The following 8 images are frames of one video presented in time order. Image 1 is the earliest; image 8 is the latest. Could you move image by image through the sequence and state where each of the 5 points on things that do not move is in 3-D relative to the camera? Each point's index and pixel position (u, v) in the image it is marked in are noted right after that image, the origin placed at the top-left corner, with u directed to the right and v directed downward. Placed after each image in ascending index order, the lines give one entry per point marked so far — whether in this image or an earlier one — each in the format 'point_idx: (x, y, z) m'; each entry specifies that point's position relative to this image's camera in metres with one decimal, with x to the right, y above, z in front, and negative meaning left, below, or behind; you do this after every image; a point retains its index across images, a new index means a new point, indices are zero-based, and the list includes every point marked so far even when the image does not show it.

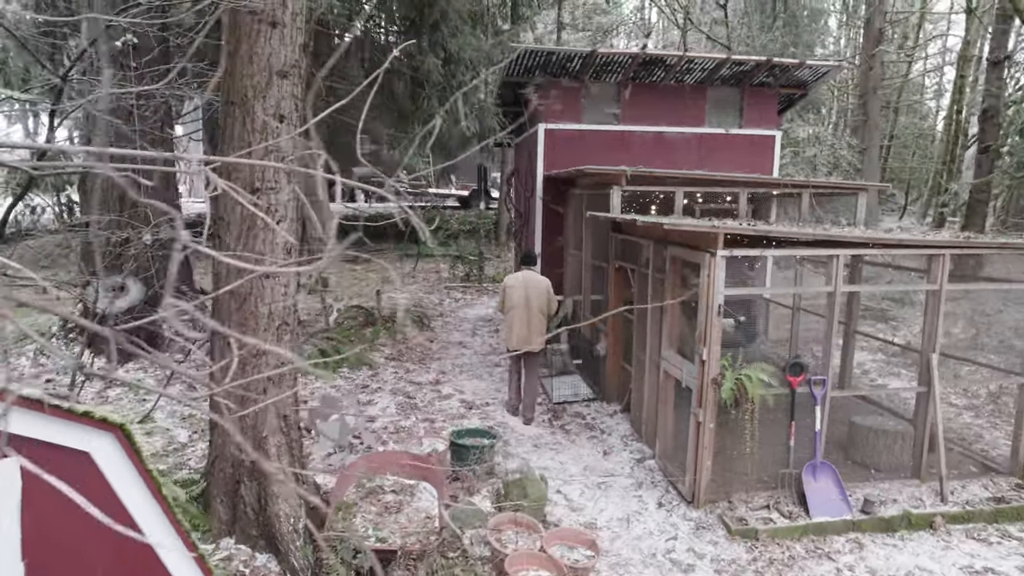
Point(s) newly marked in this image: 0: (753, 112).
0: (+3.1, +2.2, +8.6) m
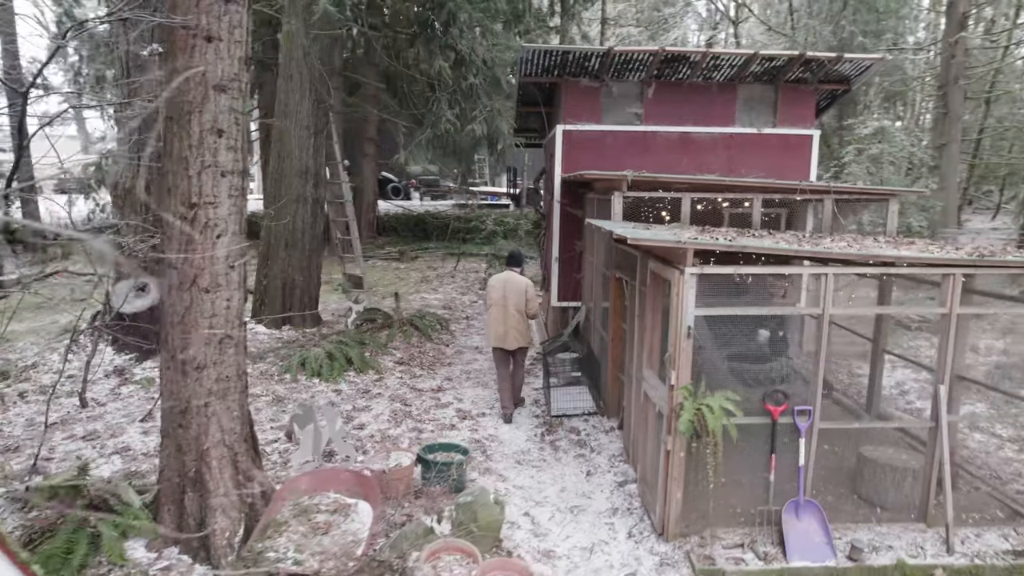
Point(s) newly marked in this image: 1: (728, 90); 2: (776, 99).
0: (+3.3, +2.1, +8.0) m
1: (+2.6, +2.4, +8.0) m
2: (+3.1, +2.2, +8.0) m
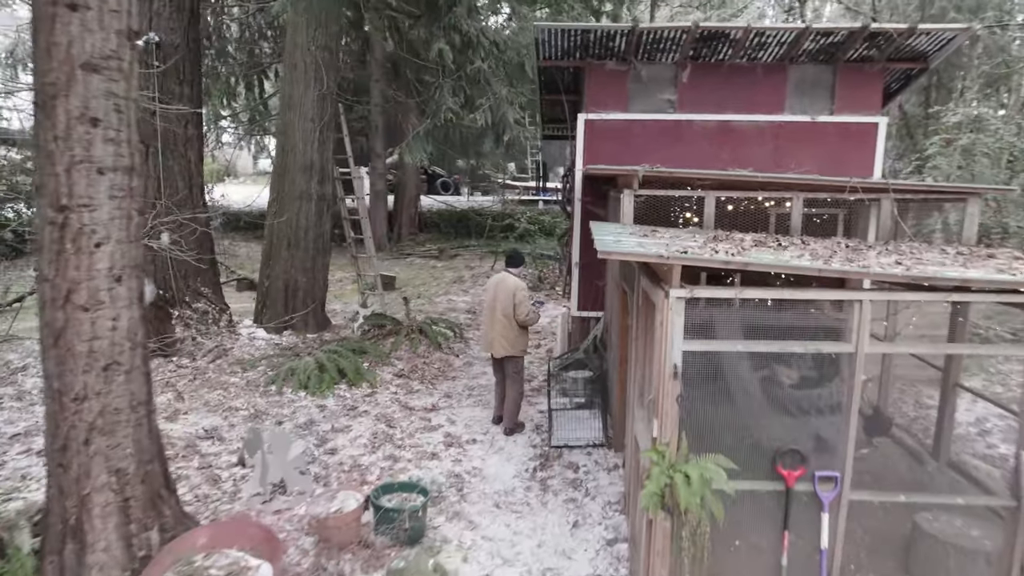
0: (+3.4, +2.0, +6.8) m
1: (+2.7, +2.2, +6.9) m
2: (+3.3, +2.1, +6.9) m
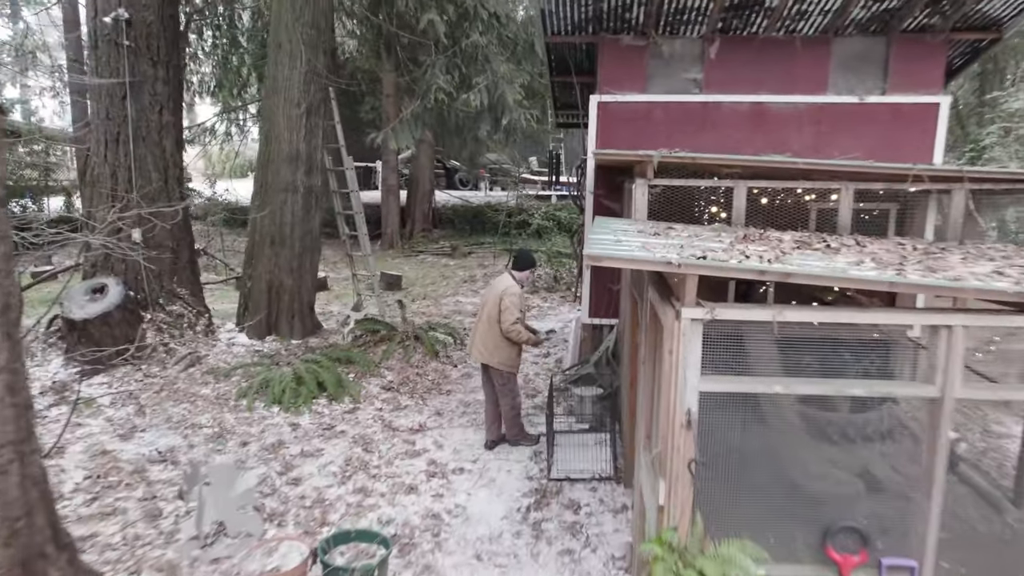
0: (+3.5, +1.9, +5.9) m
1: (+2.7, +2.2, +6.0) m
2: (+3.3, +2.1, +5.9) m
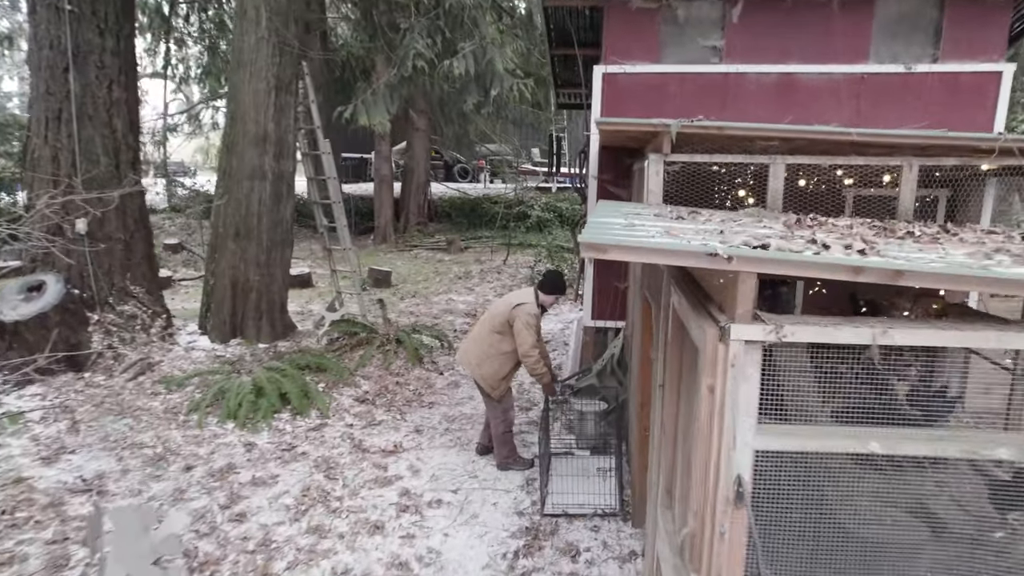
0: (+3.4, +1.9, +5.1) m
1: (+2.7, +2.2, +5.2) m
2: (+3.3, +2.1, +5.1) m
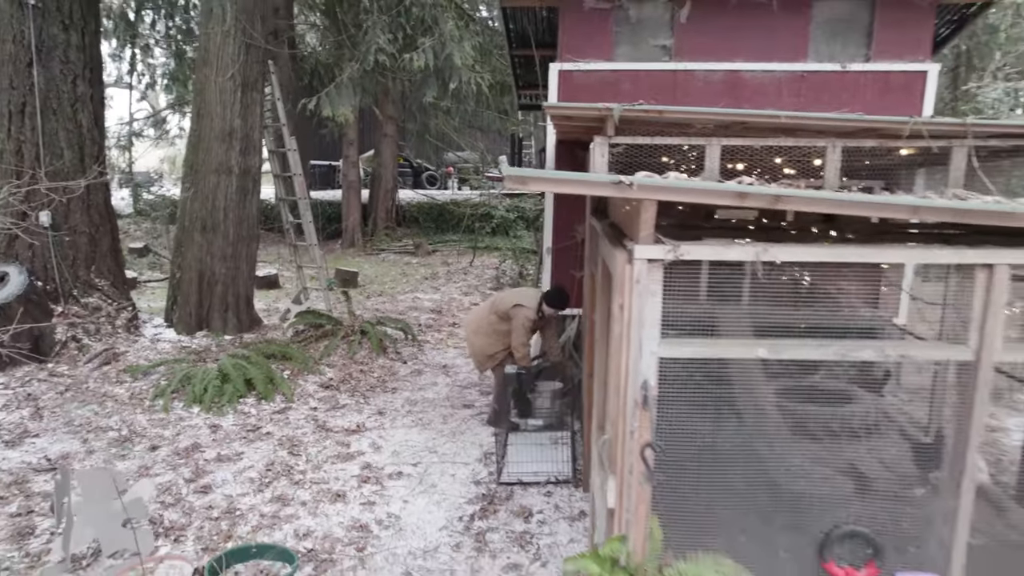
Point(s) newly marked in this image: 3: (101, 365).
0: (+3.1, +2.0, +5.5) m
1: (+2.3, +2.3, +5.5) m
2: (+2.9, +2.2, +5.5) m
3: (-3.5, -0.7, +5.8) m
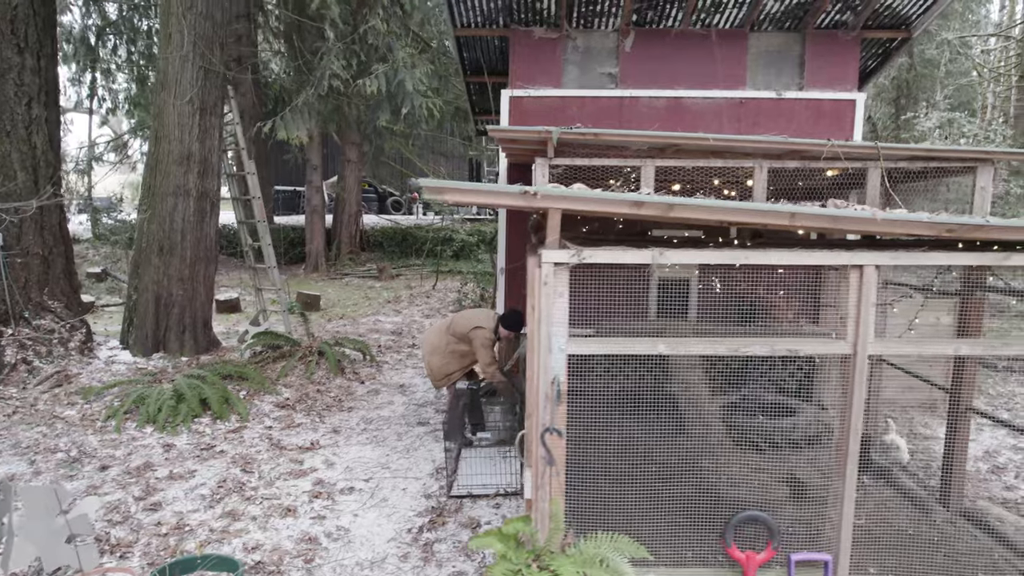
0: (+2.7, +1.9, +5.8) m
1: (+1.9, +2.2, +5.9) m
2: (+2.5, +2.0, +5.9) m
3: (-3.9, -0.9, +5.7) m
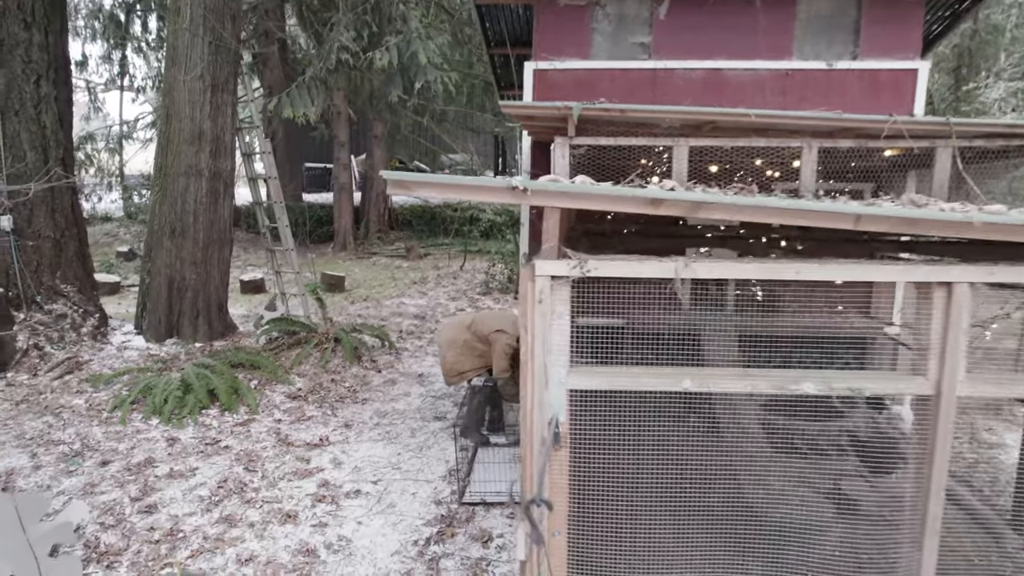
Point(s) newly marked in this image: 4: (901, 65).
0: (+2.8, +2.0, +5.2) m
1: (+2.1, +2.3, +5.3) m
2: (+2.7, +2.1, +5.3) m
3: (-3.8, -0.7, +5.6) m
4: (+3.0, +1.7, +5.1) m
